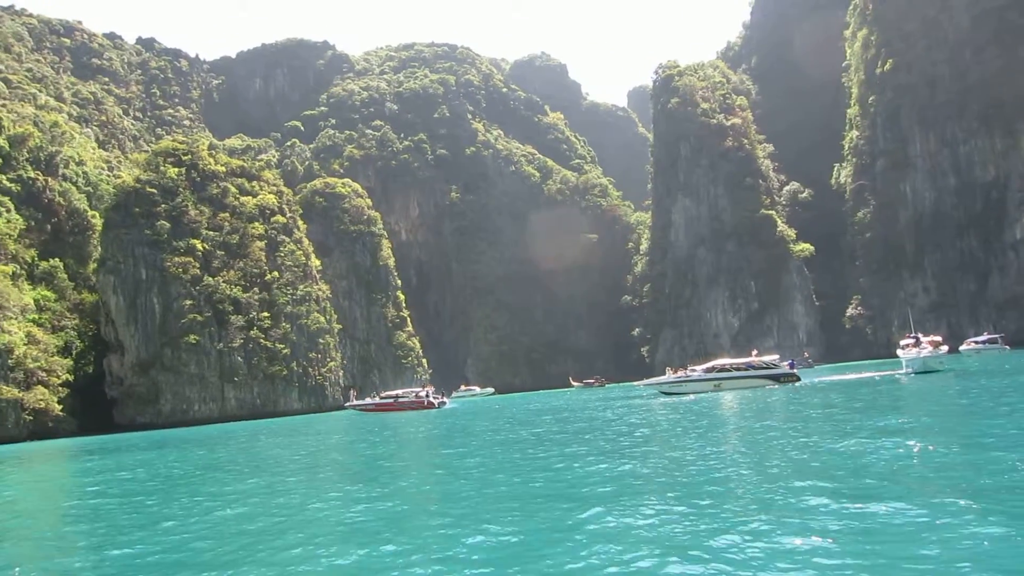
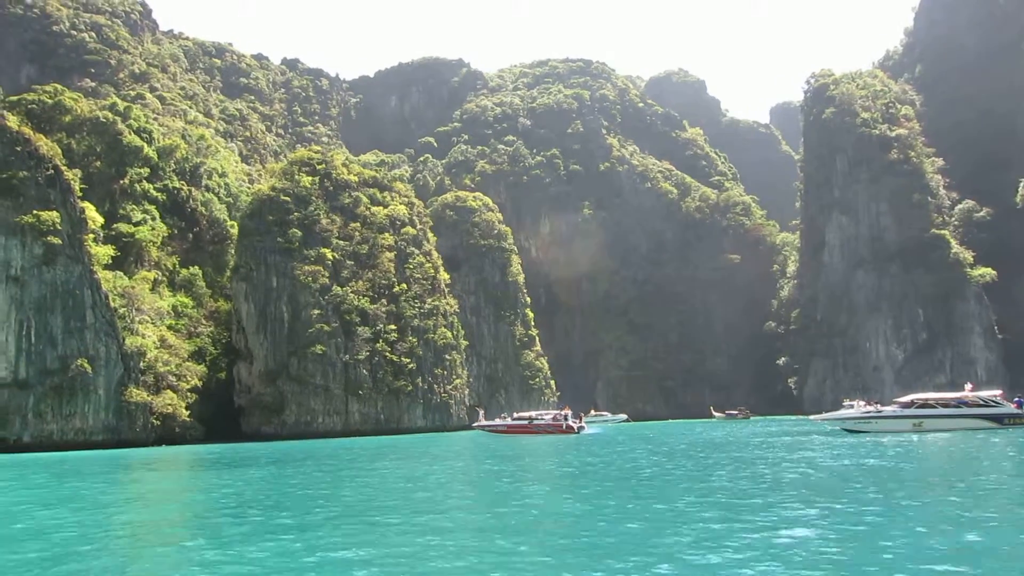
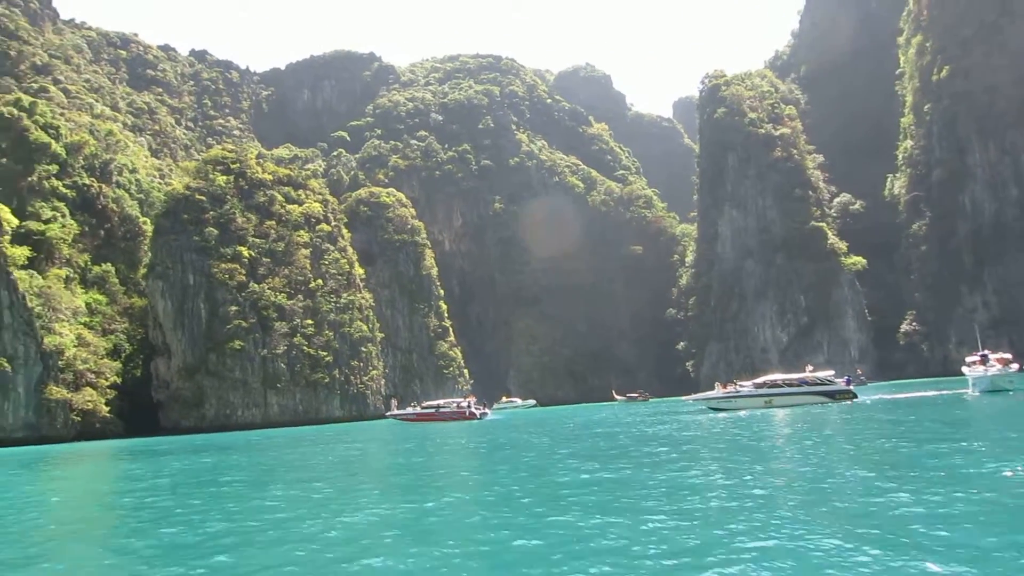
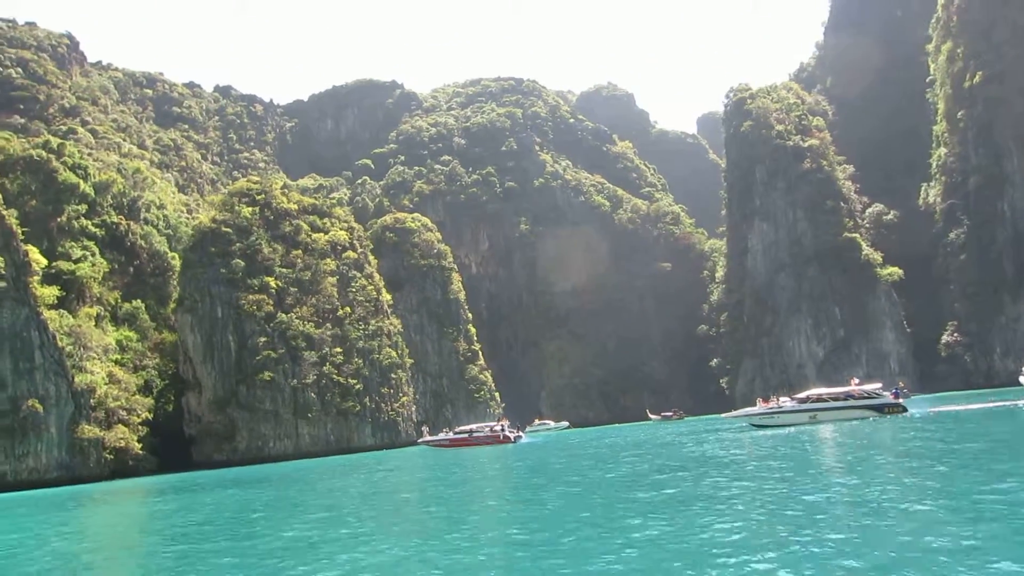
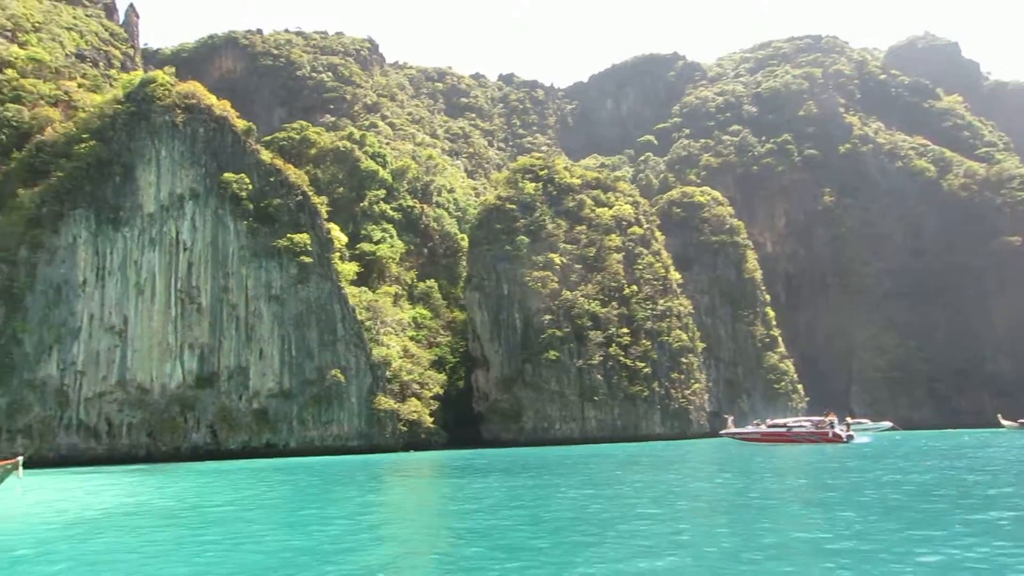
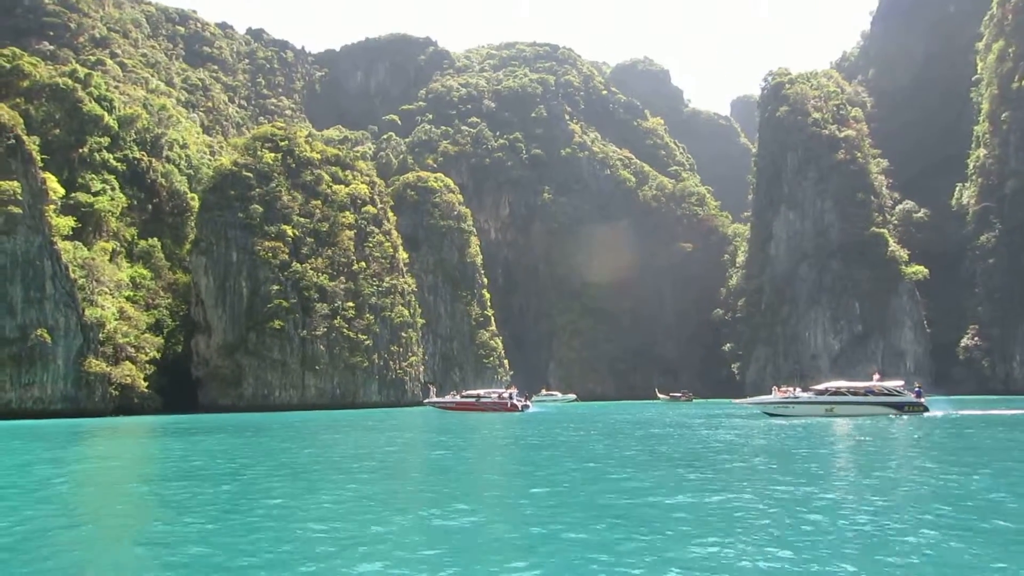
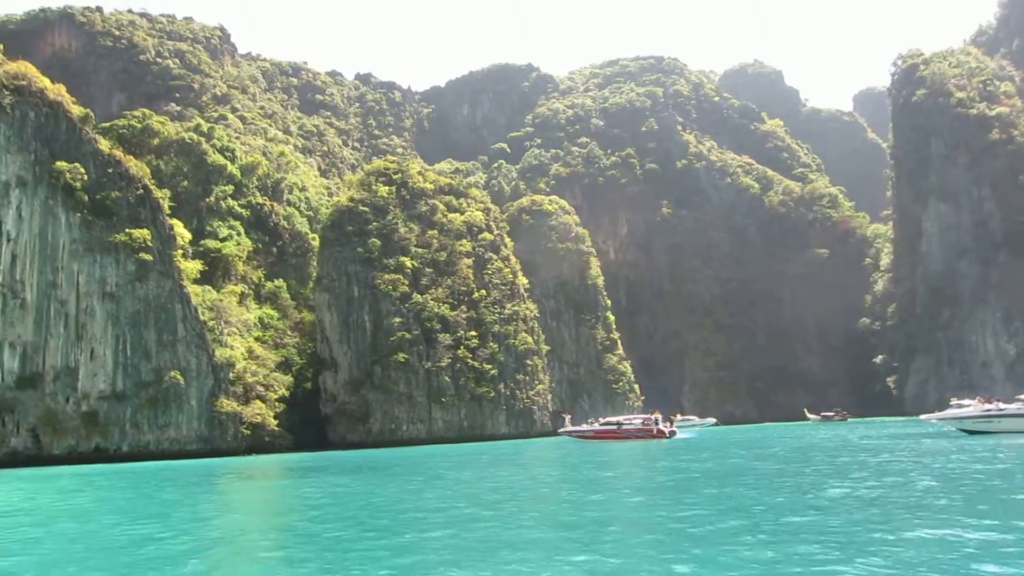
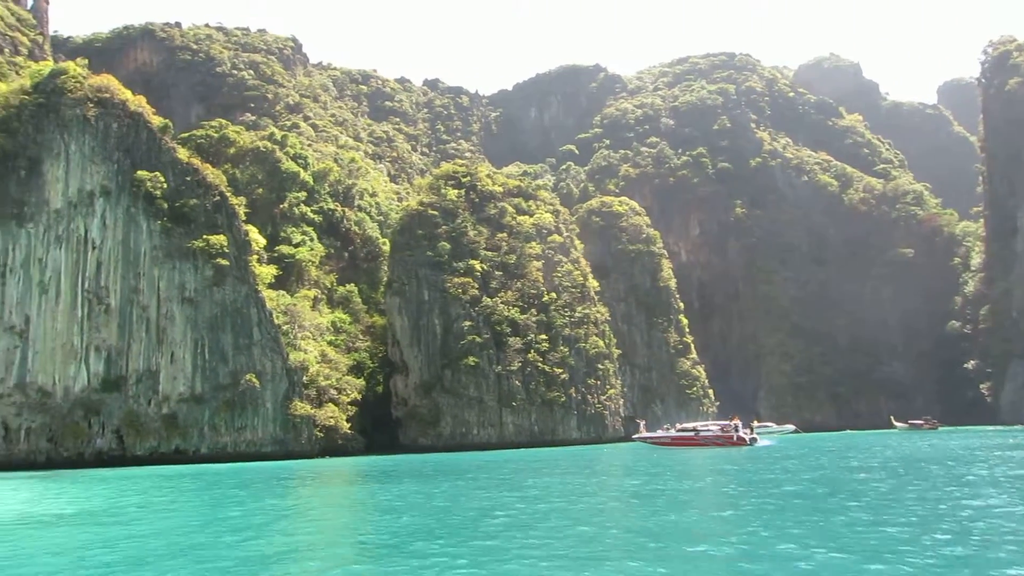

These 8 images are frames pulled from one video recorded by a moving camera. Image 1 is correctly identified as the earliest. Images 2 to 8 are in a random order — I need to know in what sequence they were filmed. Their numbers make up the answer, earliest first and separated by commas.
3, 4, 6, 2, 7, 8, 5
